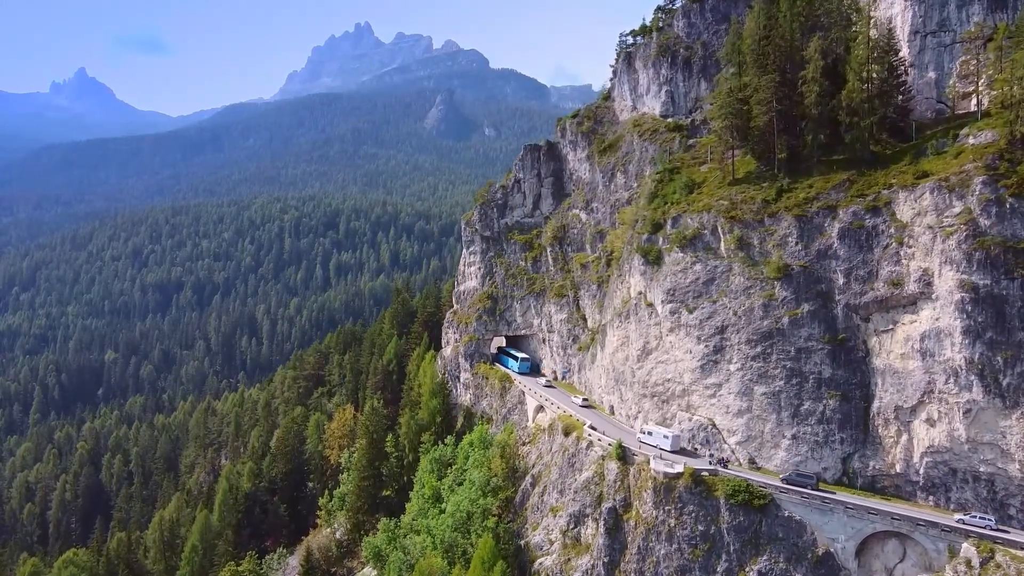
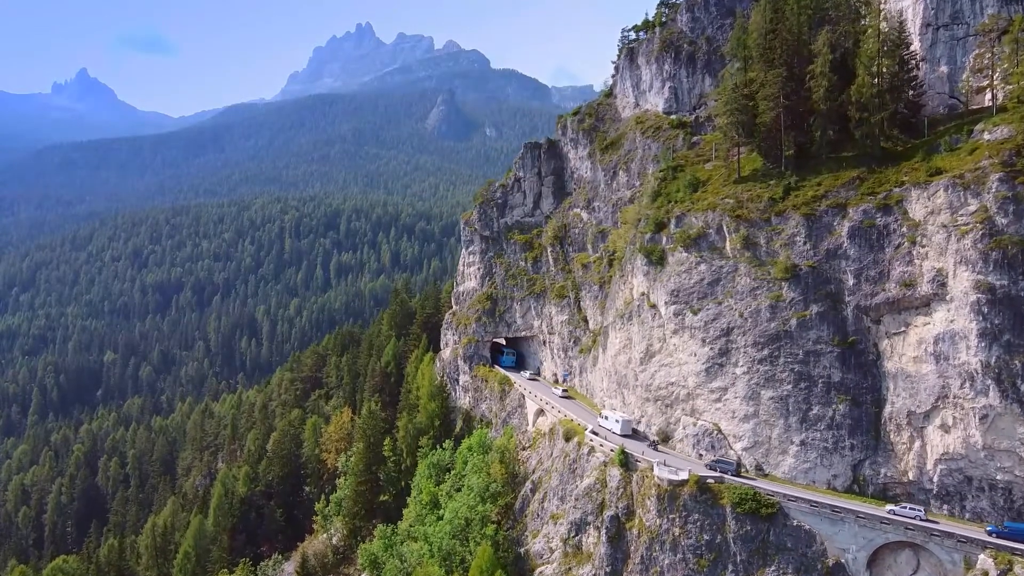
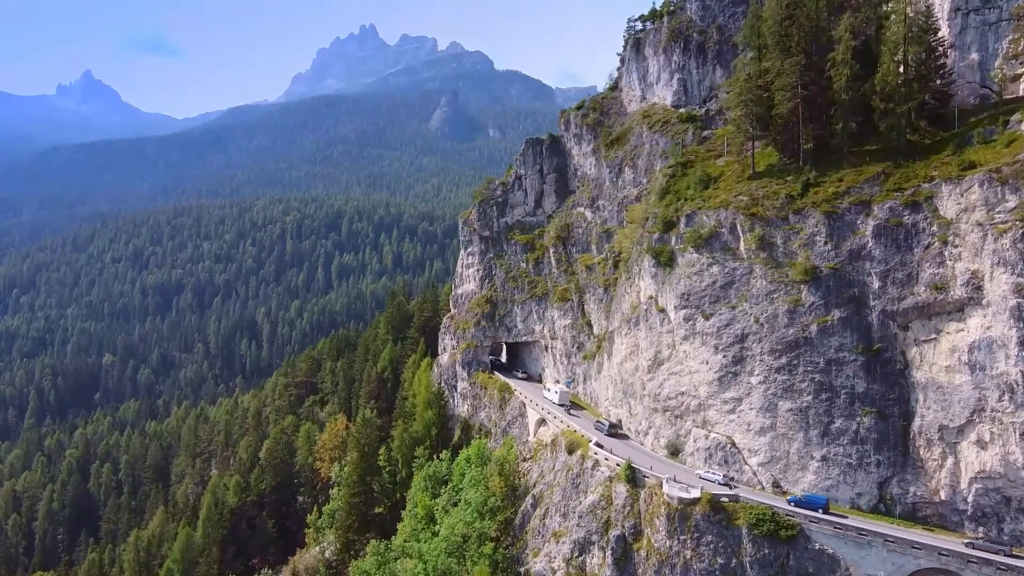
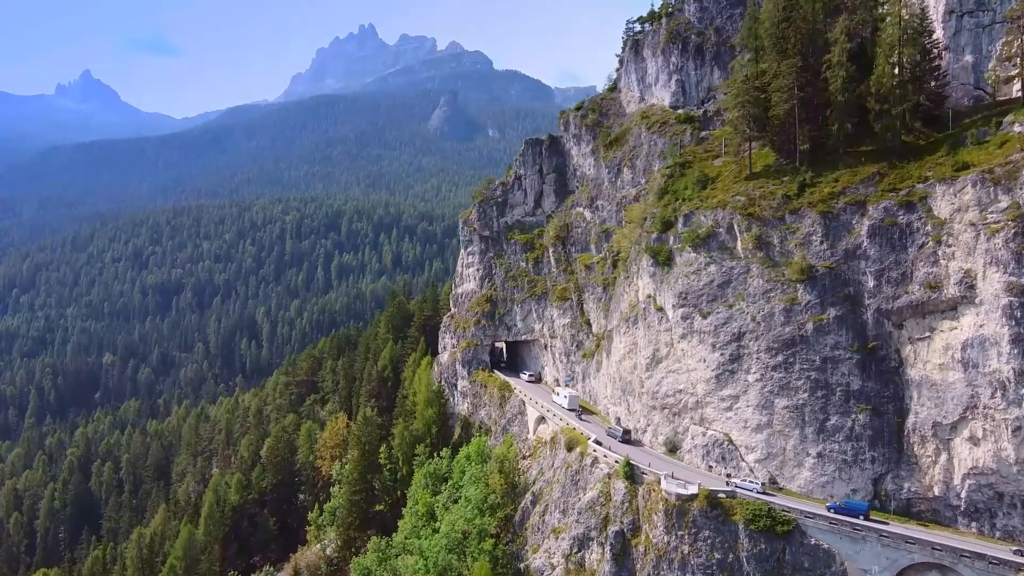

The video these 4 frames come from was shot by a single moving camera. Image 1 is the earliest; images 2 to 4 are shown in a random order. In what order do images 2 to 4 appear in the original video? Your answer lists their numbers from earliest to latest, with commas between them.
2, 4, 3
